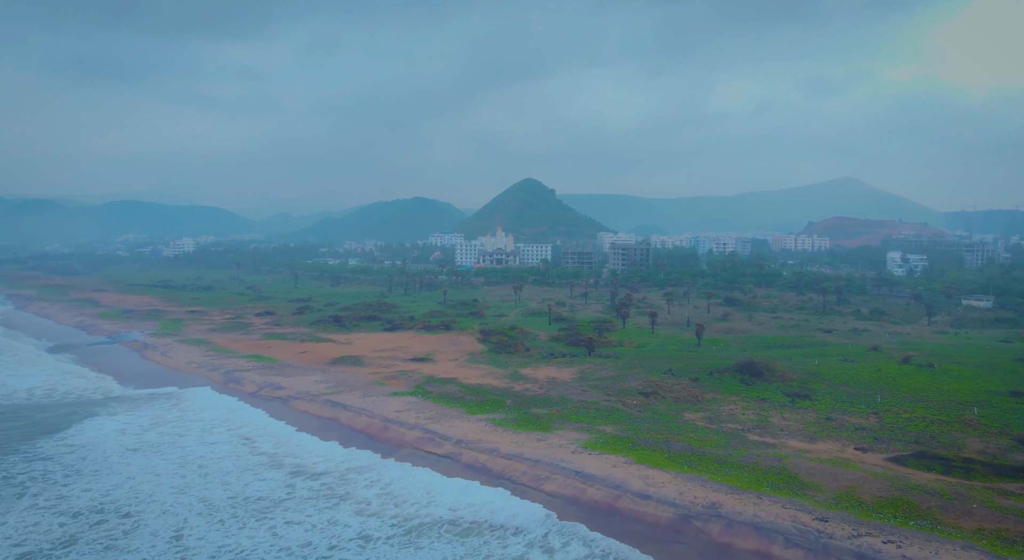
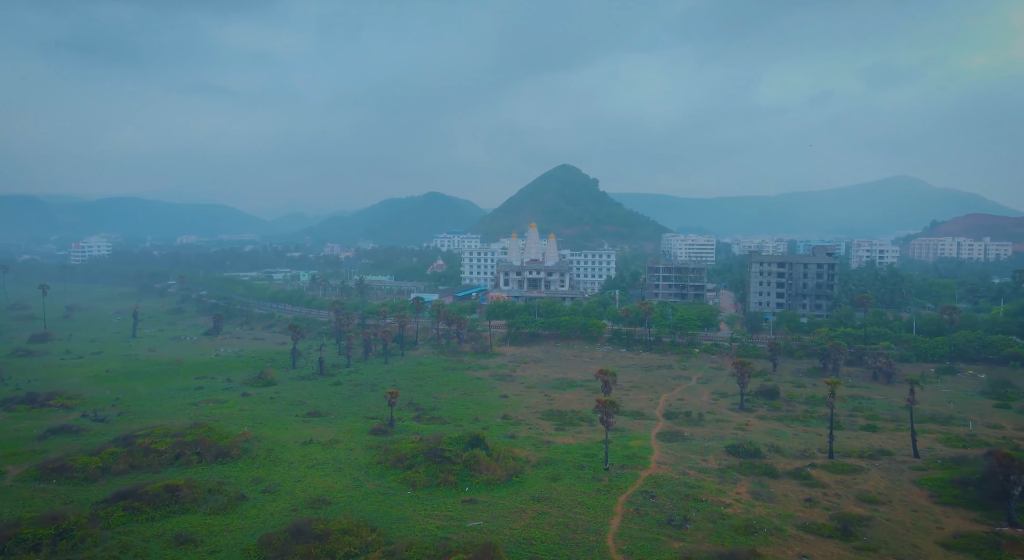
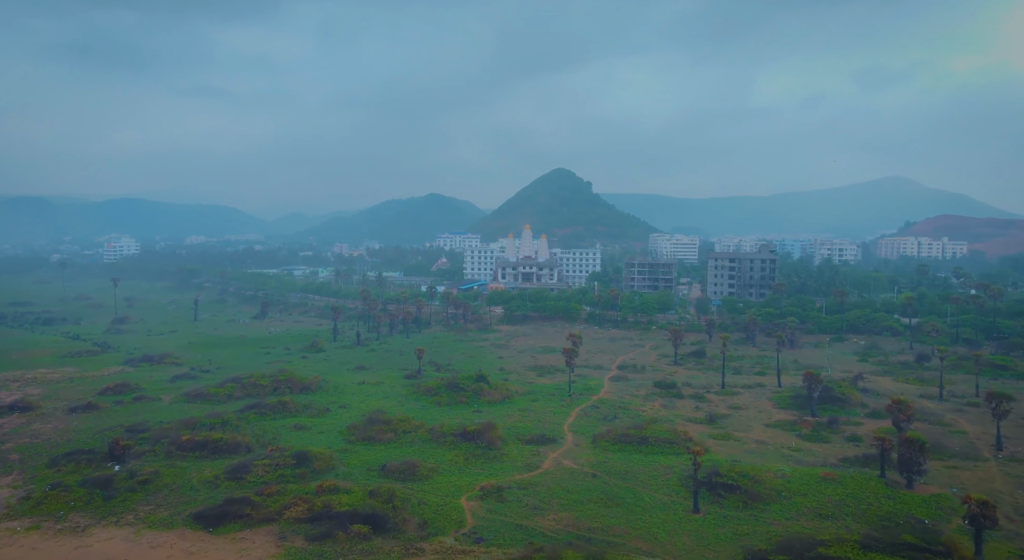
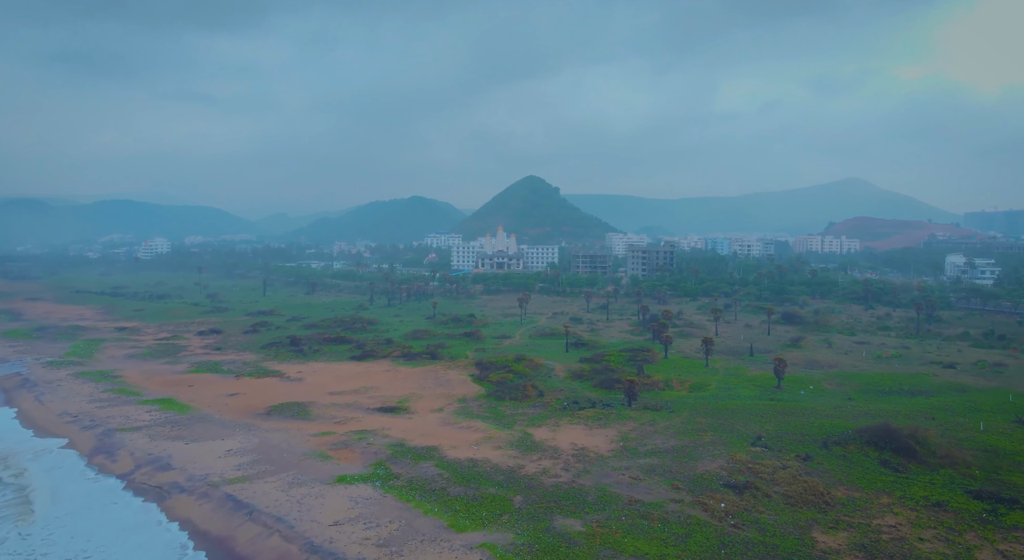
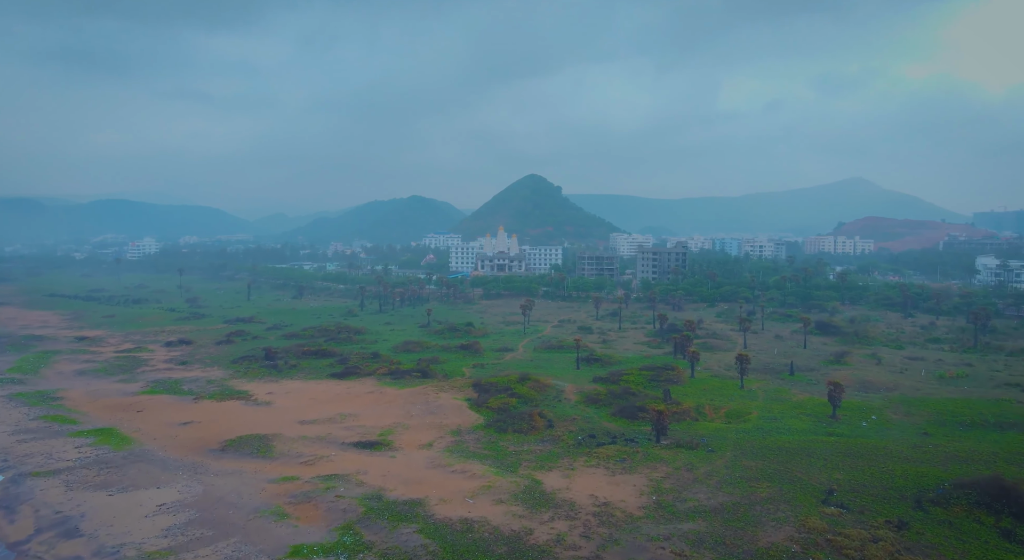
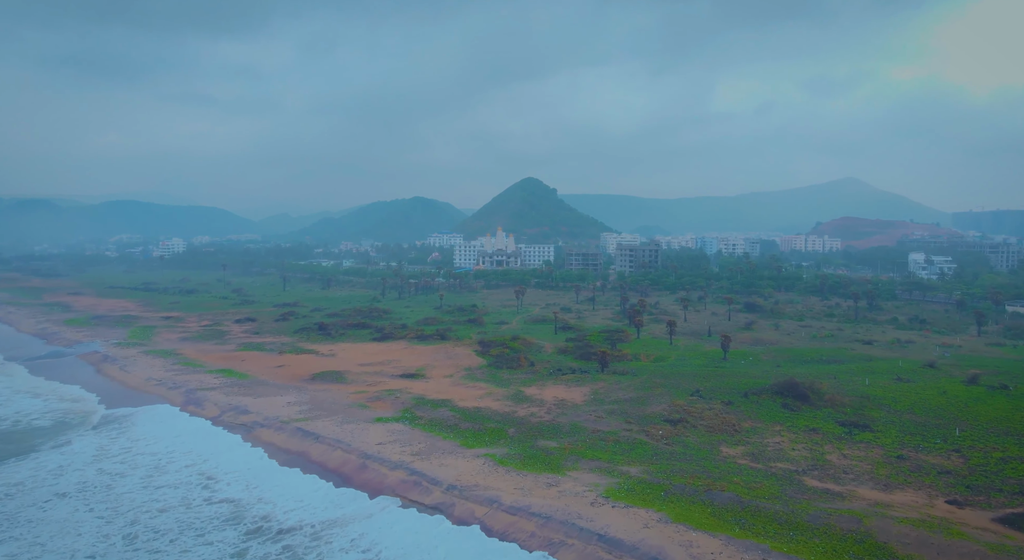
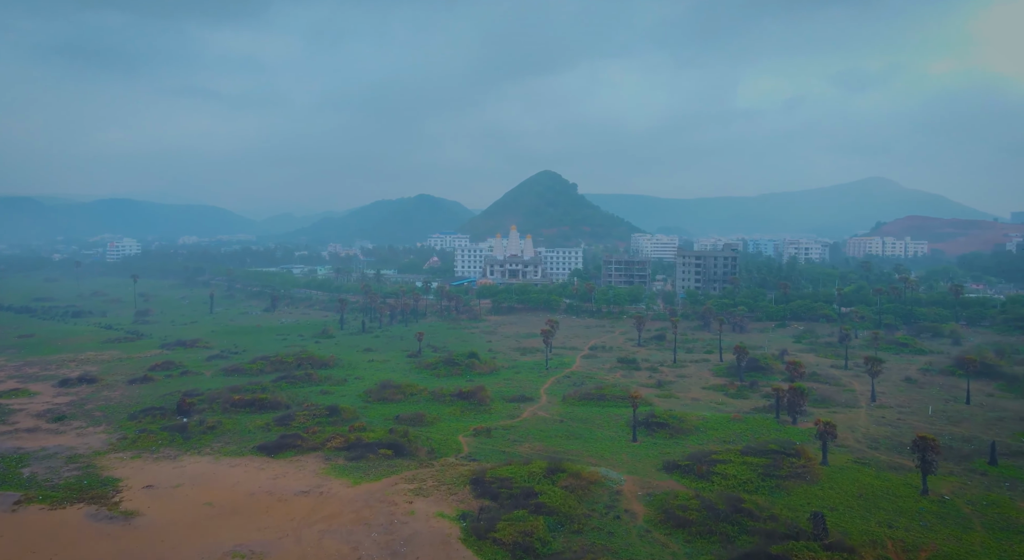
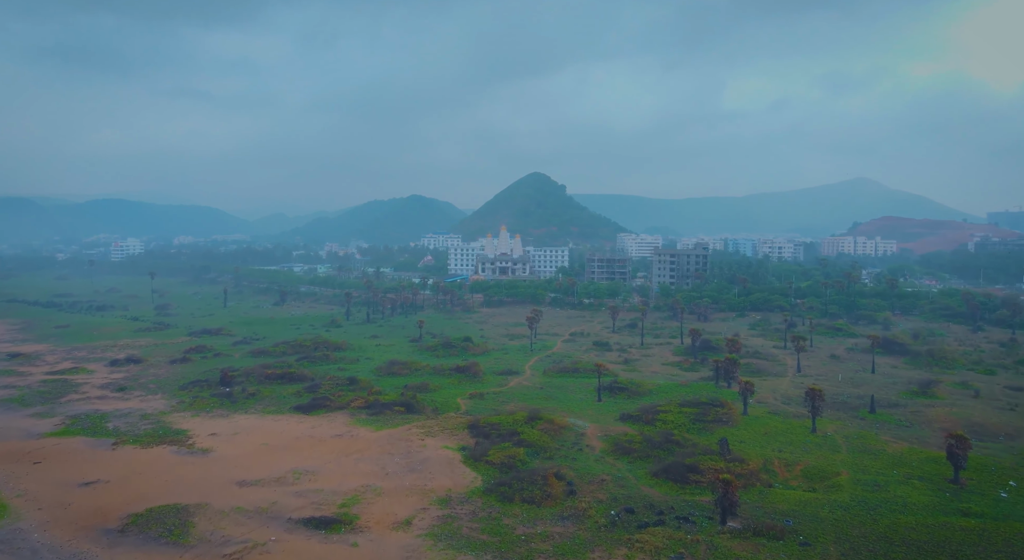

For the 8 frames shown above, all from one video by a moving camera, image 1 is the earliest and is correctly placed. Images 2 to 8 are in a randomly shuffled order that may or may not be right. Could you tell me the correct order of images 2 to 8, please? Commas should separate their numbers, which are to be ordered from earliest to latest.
6, 4, 5, 8, 7, 3, 2
